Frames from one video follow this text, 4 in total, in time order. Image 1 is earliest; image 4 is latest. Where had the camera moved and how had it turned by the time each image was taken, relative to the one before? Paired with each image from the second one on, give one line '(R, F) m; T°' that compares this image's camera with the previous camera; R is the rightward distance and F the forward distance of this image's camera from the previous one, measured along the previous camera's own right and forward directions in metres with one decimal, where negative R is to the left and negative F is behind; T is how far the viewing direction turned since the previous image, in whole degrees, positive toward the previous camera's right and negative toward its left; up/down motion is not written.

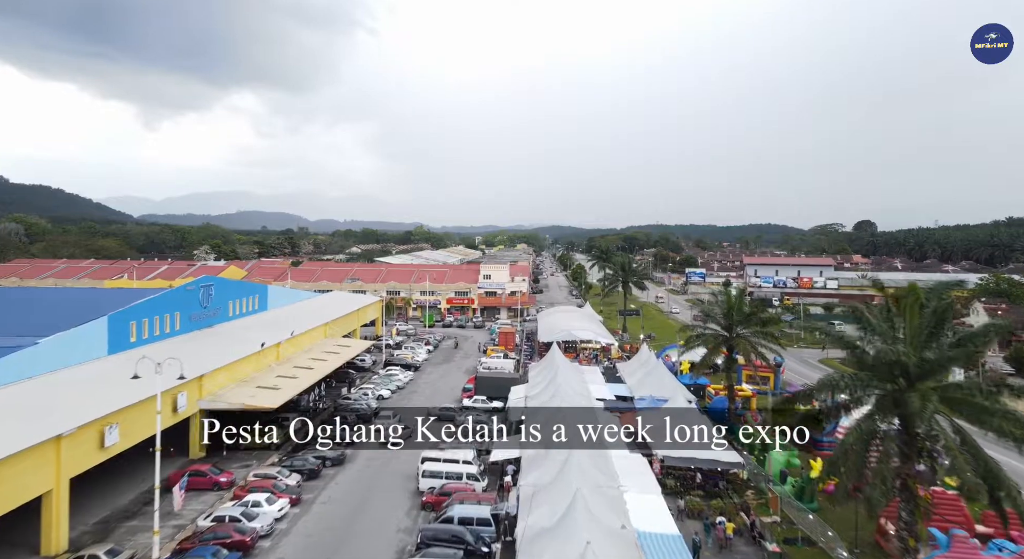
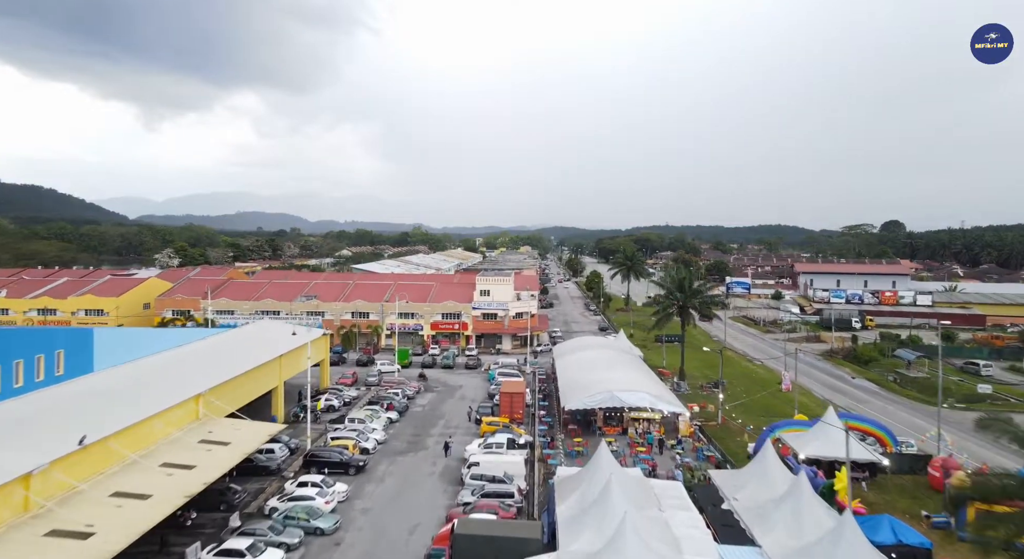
(-0.3, +15.5) m; 0°
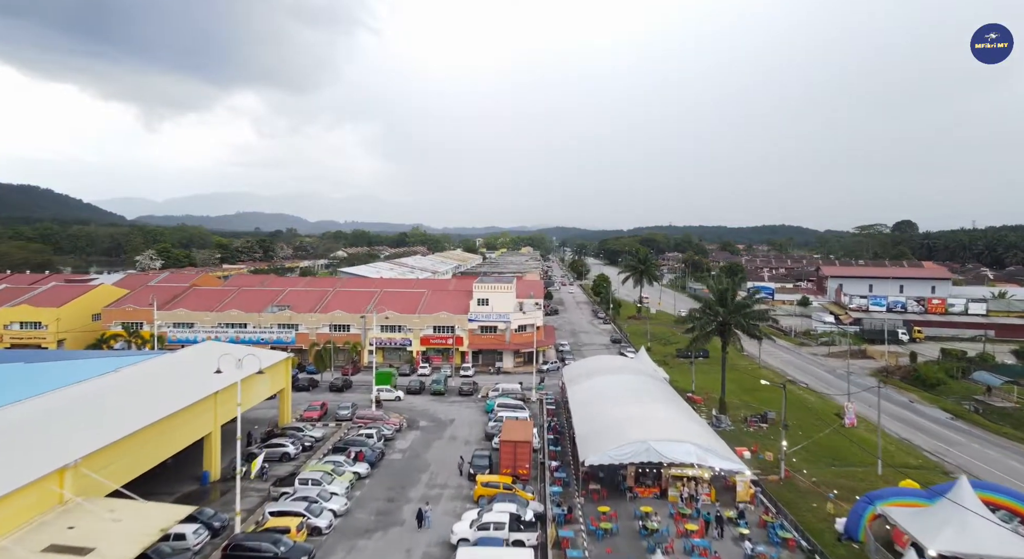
(-0.1, +6.3) m; 0°
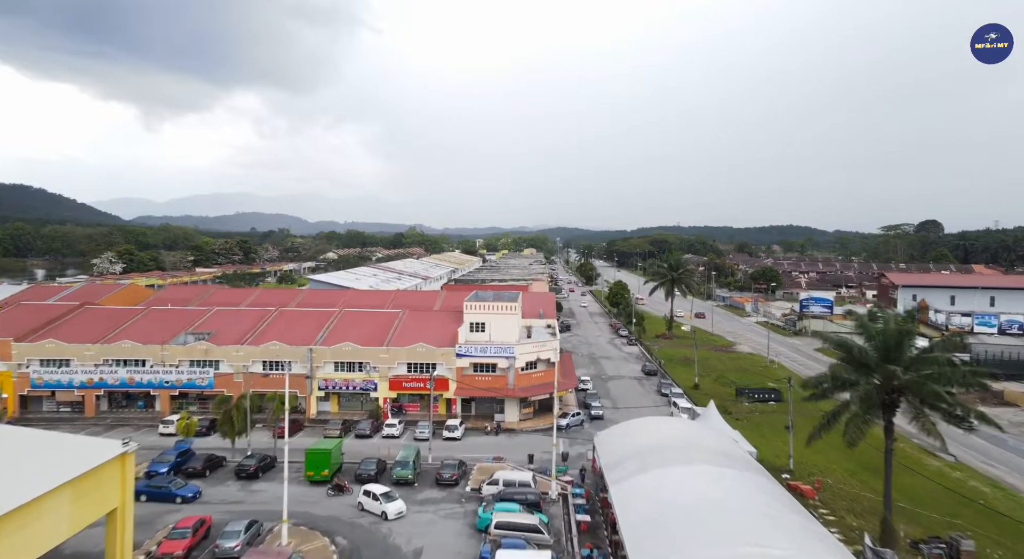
(-0.3, +12.0) m; 0°
